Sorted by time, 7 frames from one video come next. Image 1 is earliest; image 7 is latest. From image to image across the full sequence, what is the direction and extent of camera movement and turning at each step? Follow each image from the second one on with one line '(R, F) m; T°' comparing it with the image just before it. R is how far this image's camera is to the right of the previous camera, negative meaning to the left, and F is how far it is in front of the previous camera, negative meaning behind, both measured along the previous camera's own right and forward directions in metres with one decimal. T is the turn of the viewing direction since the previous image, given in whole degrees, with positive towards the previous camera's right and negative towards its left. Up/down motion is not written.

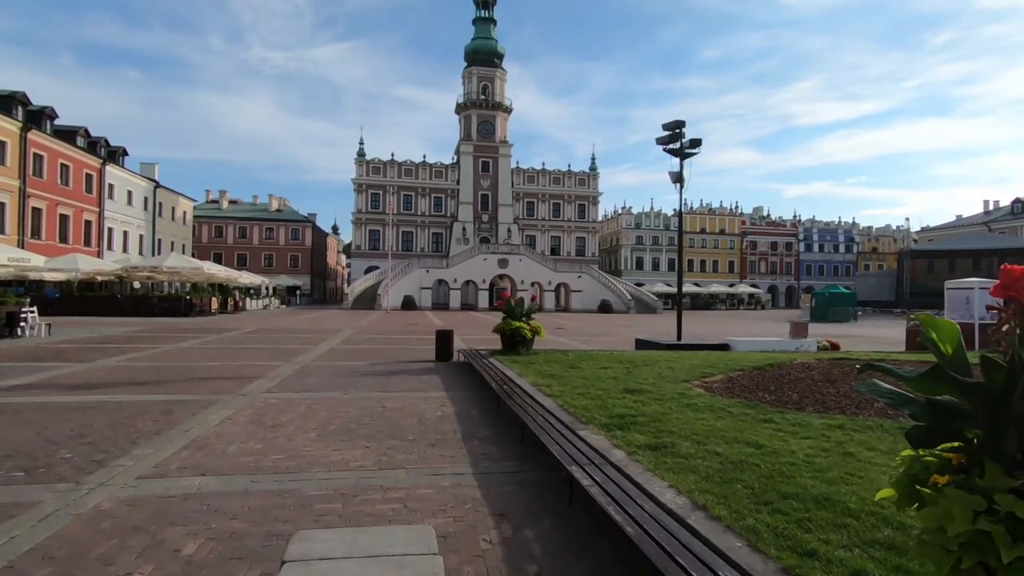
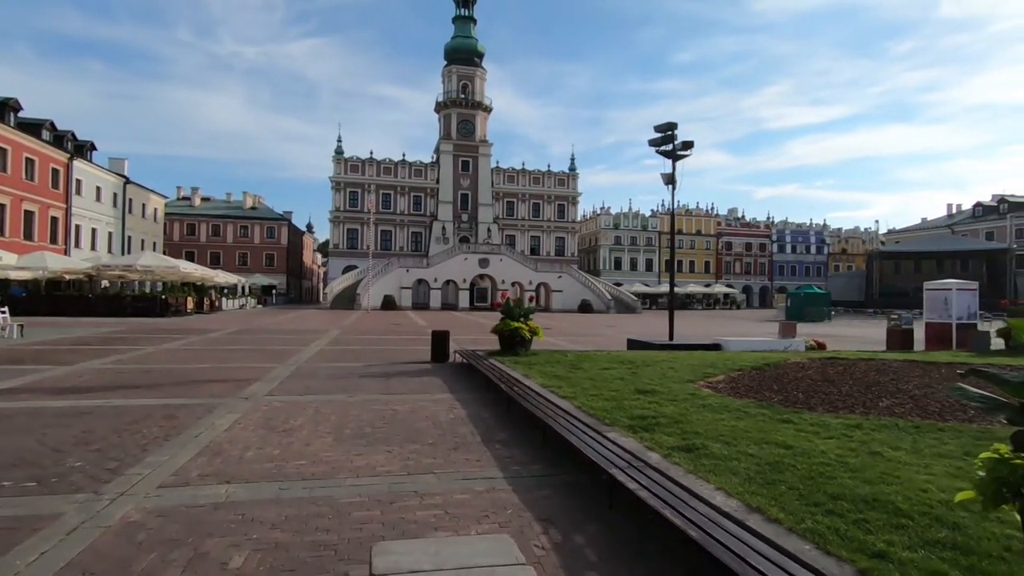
(-0.5, +0.1) m; +2°
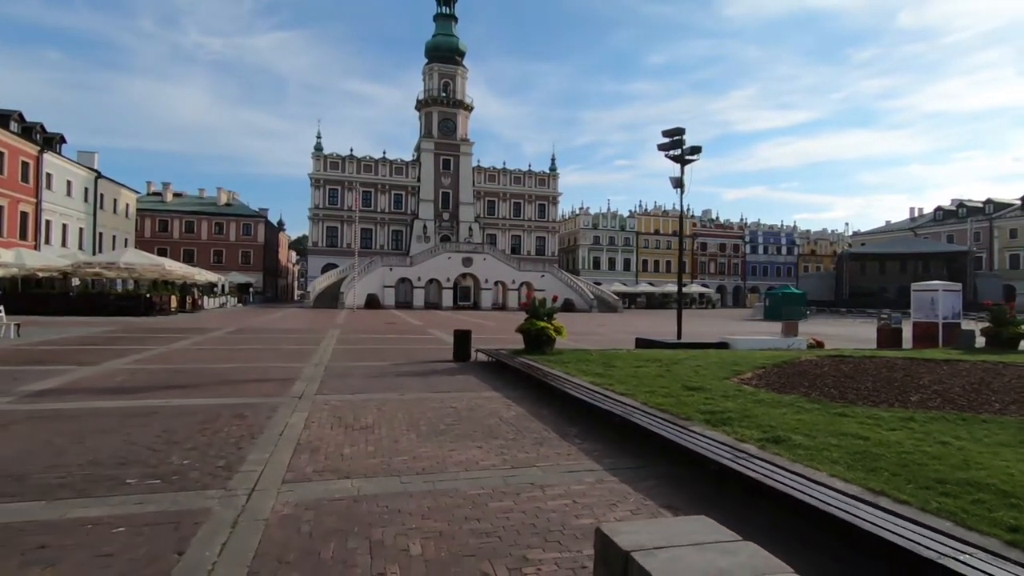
(-1.3, -0.2) m; +3°
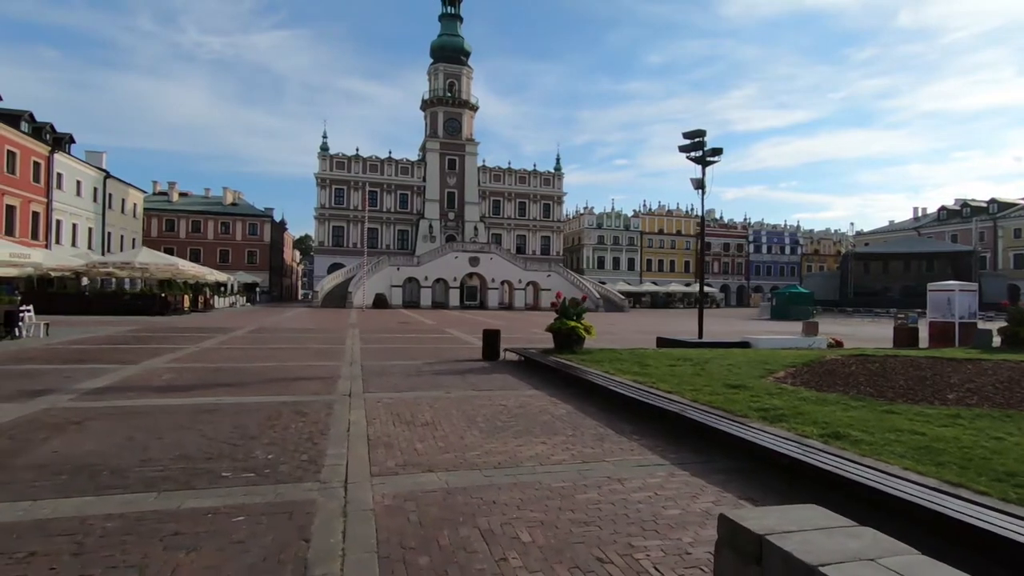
(-0.7, -0.2) m; 0°
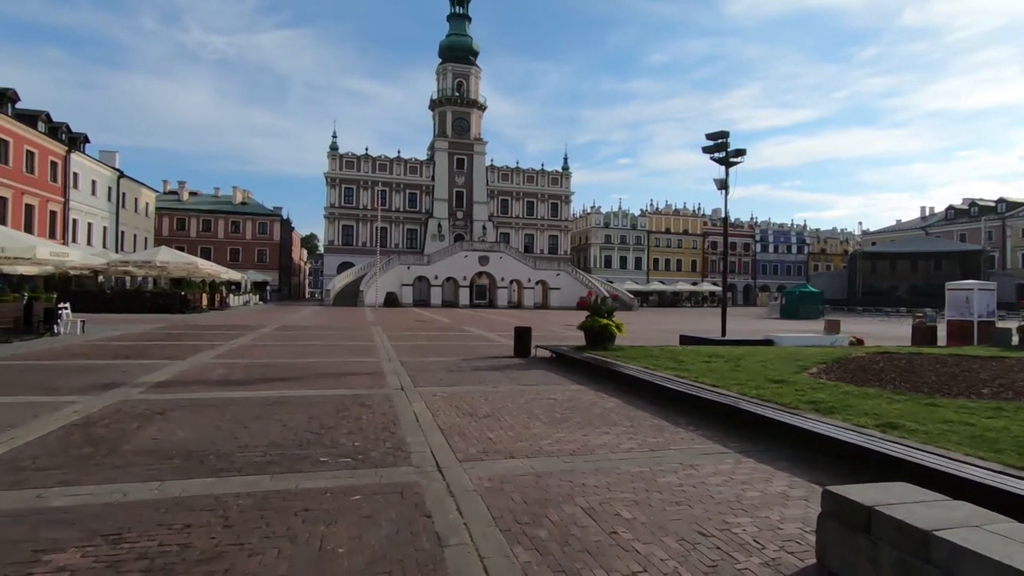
(-0.8, -0.3) m; 0°
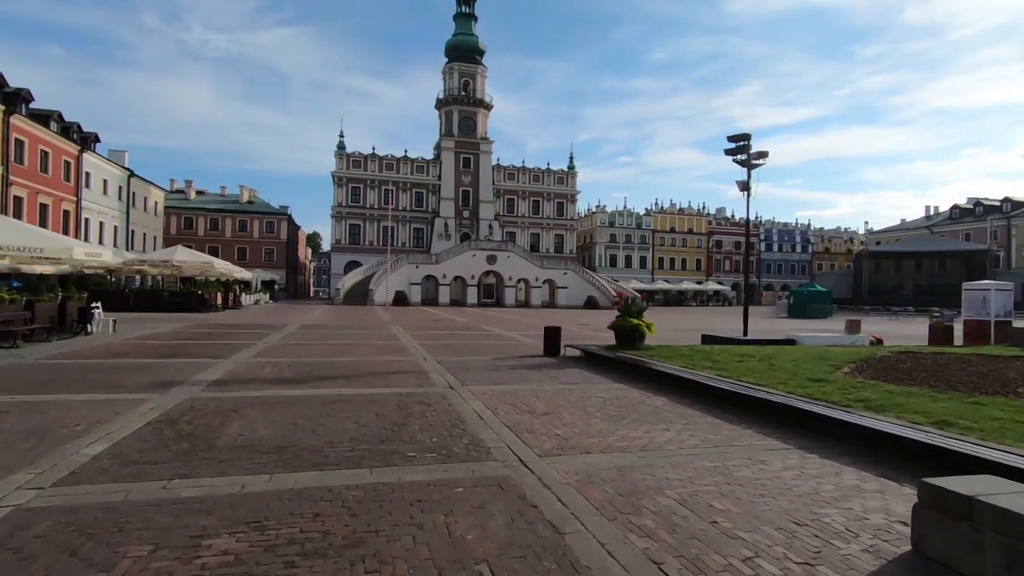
(-0.8, -0.3) m; 0°
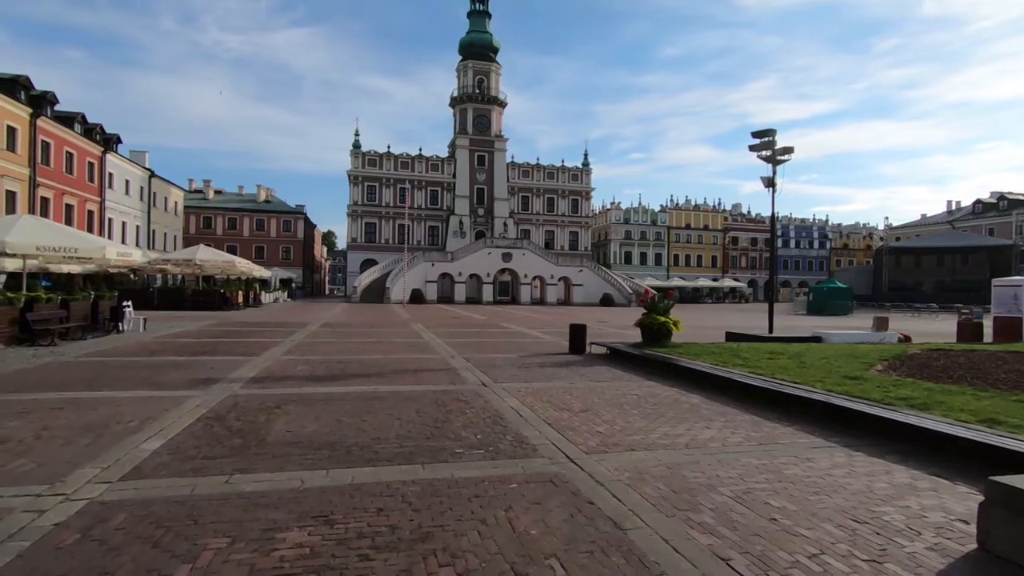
(-0.4, -0.1) m; -1°
